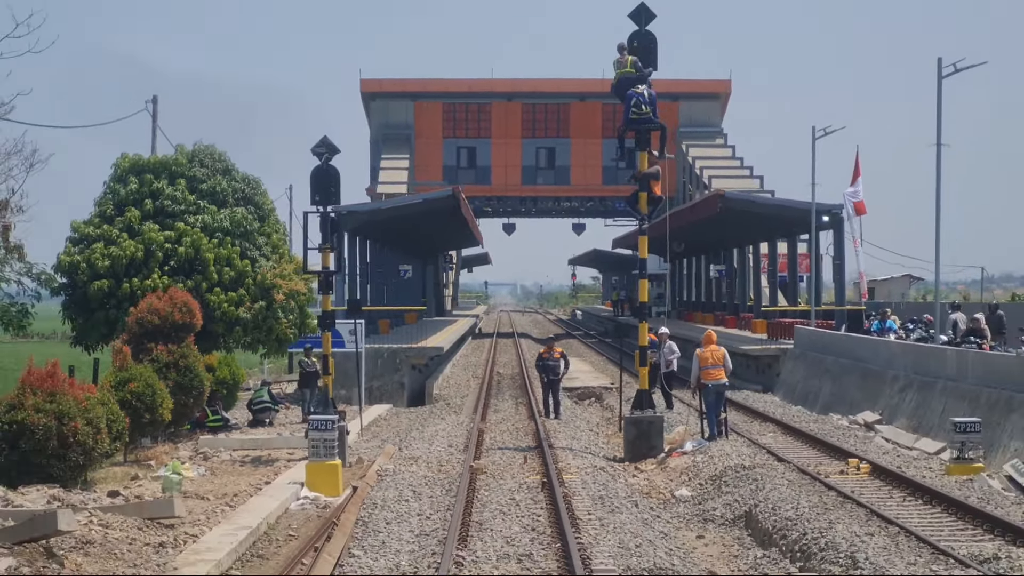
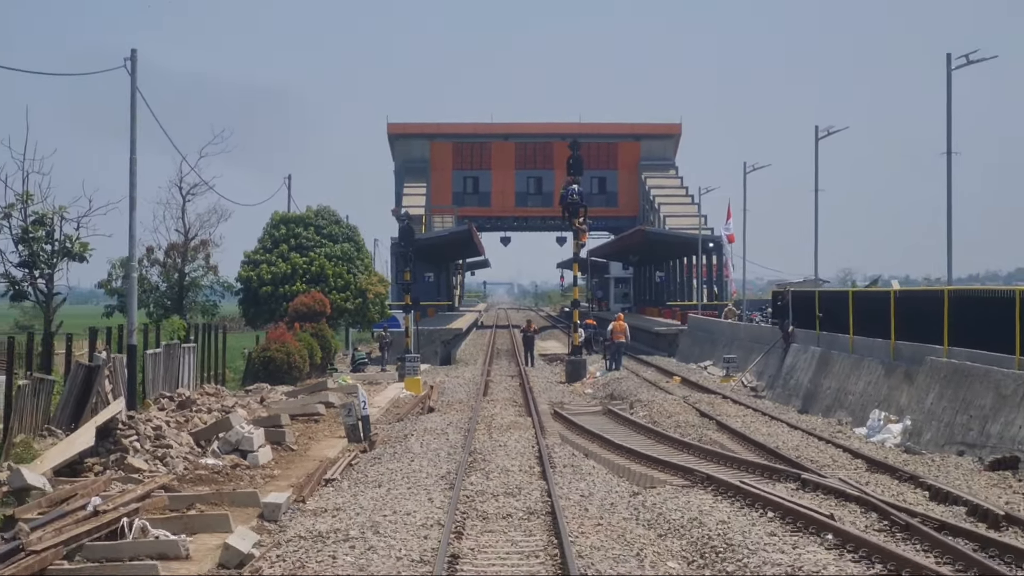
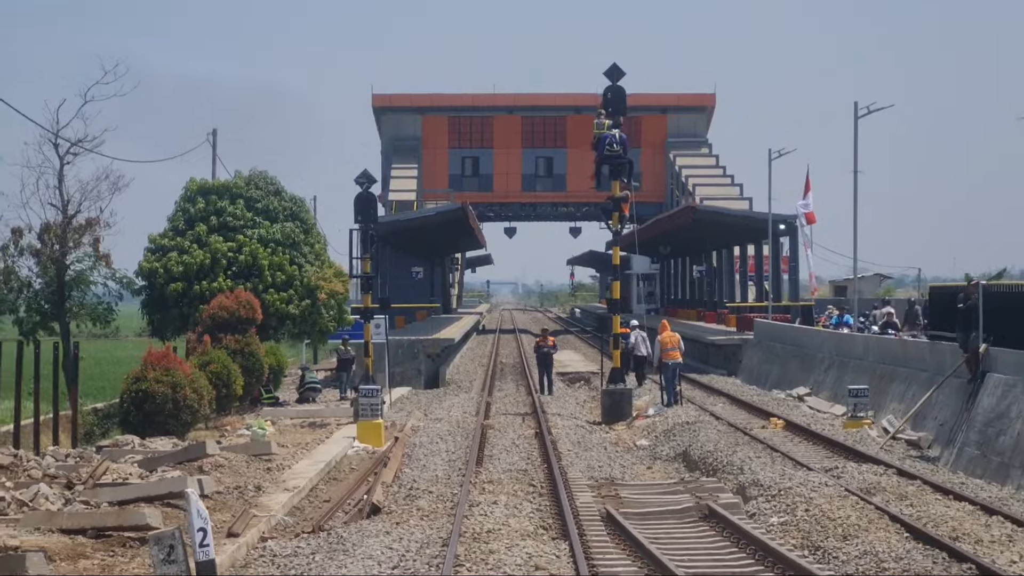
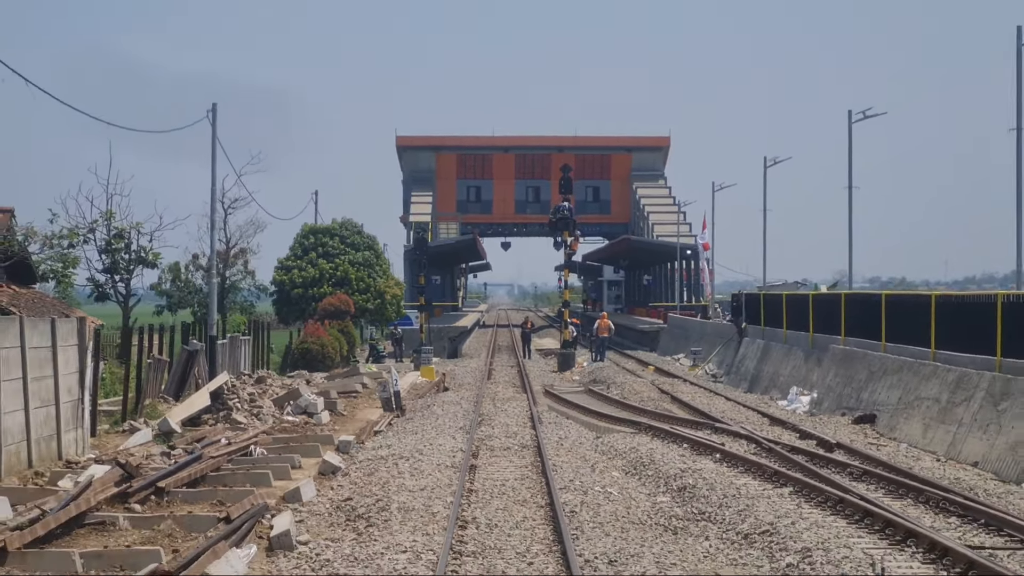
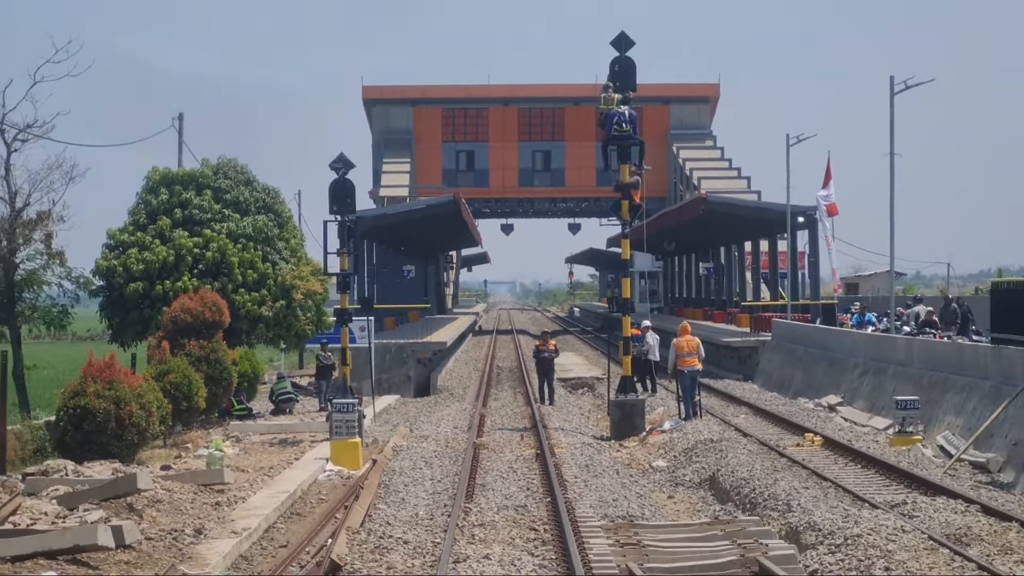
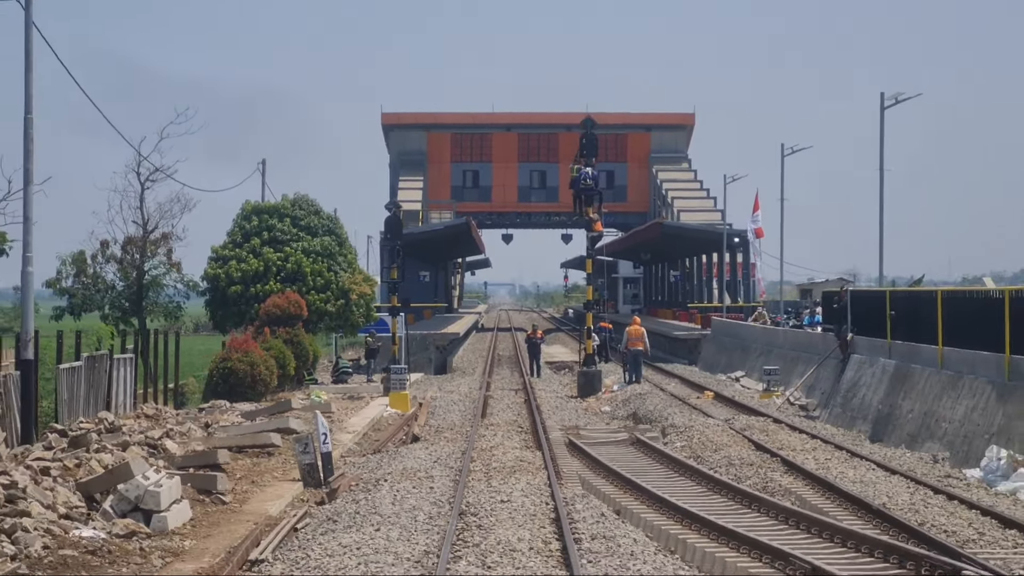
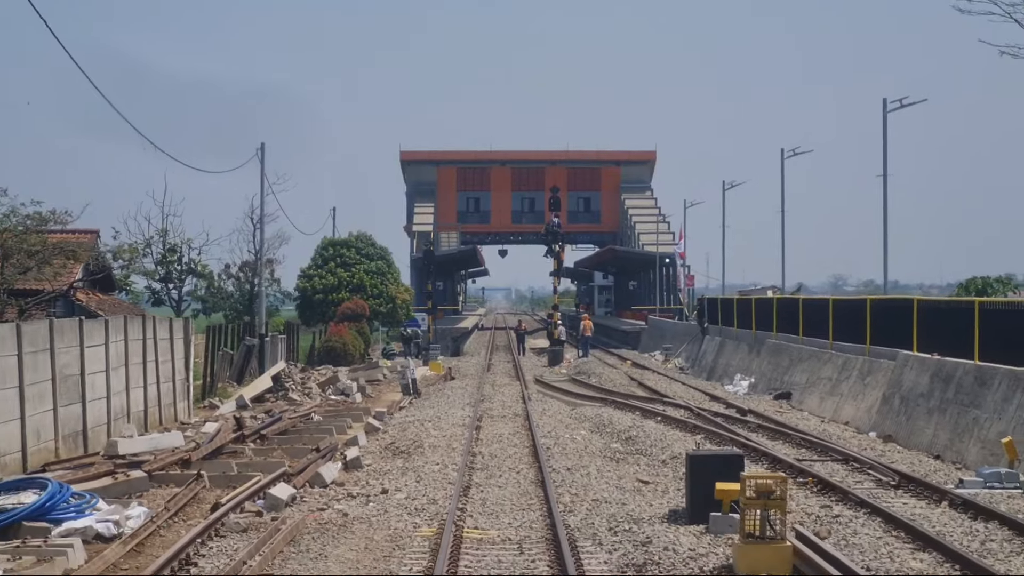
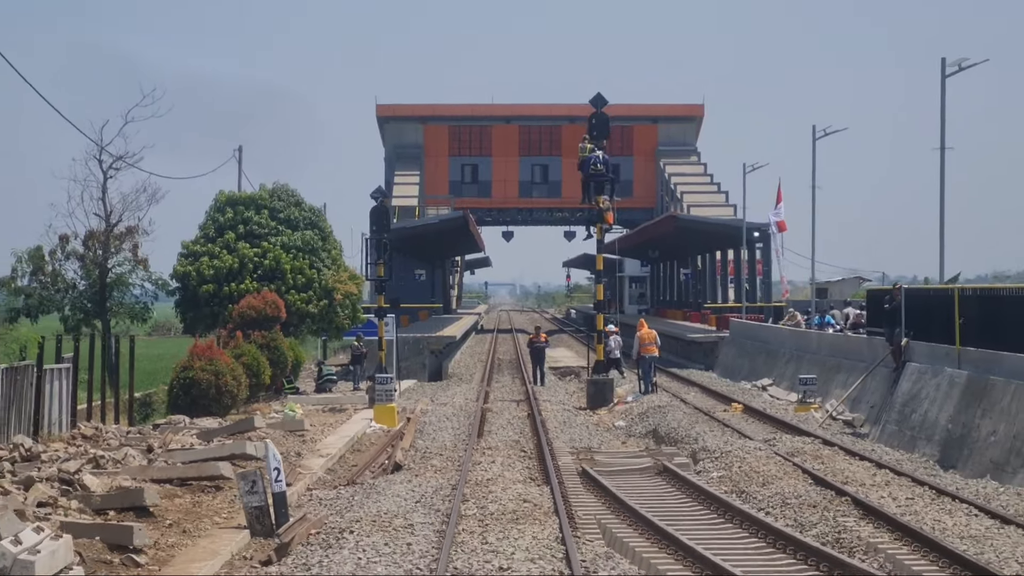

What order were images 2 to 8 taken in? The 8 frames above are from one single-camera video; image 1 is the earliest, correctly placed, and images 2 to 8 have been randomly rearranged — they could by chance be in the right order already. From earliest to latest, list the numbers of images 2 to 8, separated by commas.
5, 3, 8, 6, 2, 4, 7
